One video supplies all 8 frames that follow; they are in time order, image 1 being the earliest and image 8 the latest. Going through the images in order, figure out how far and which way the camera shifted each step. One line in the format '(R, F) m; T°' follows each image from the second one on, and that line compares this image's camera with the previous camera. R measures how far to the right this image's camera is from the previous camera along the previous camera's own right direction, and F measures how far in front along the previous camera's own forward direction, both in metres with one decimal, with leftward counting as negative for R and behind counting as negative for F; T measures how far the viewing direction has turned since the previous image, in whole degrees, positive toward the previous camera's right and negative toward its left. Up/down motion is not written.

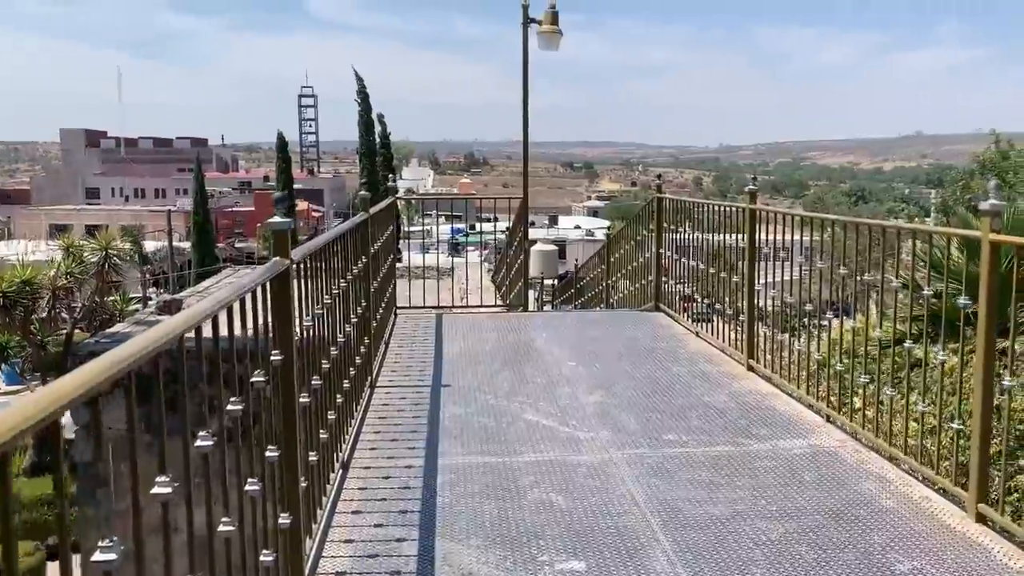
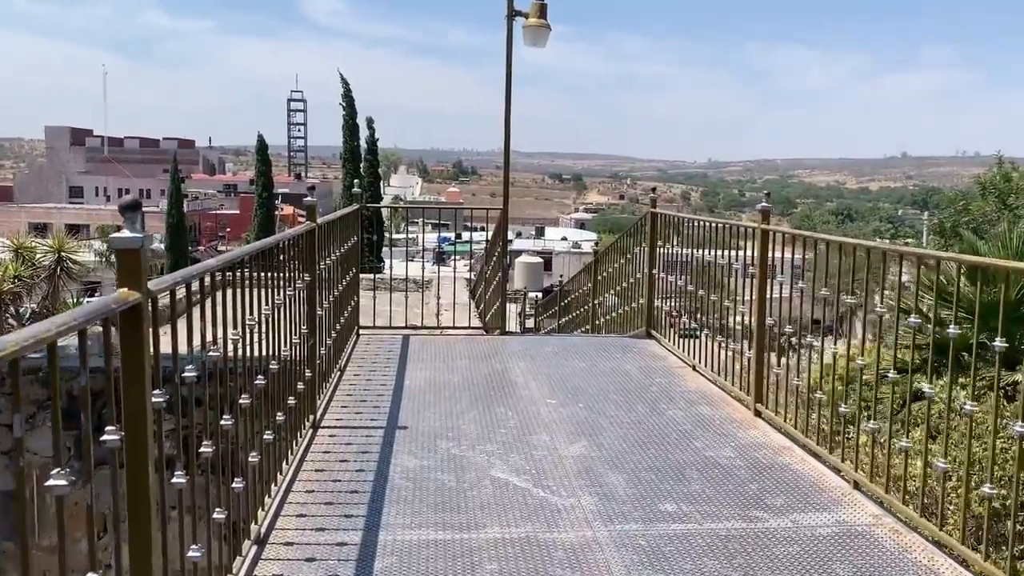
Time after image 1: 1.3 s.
(+0.1, +0.6) m; +1°
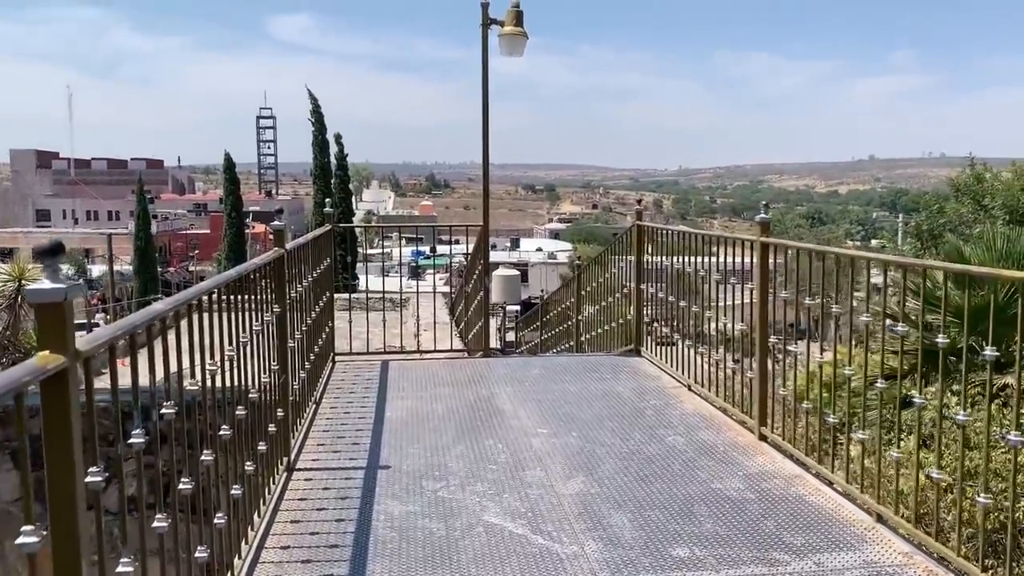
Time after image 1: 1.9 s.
(0.0, +0.3) m; +2°
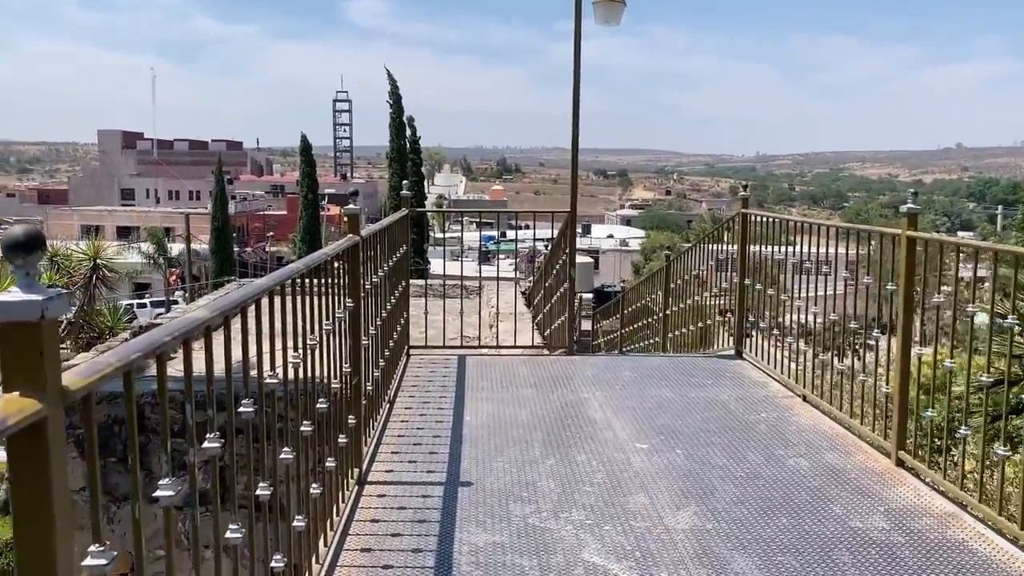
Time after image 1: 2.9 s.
(-0.1, +0.4) m; -4°
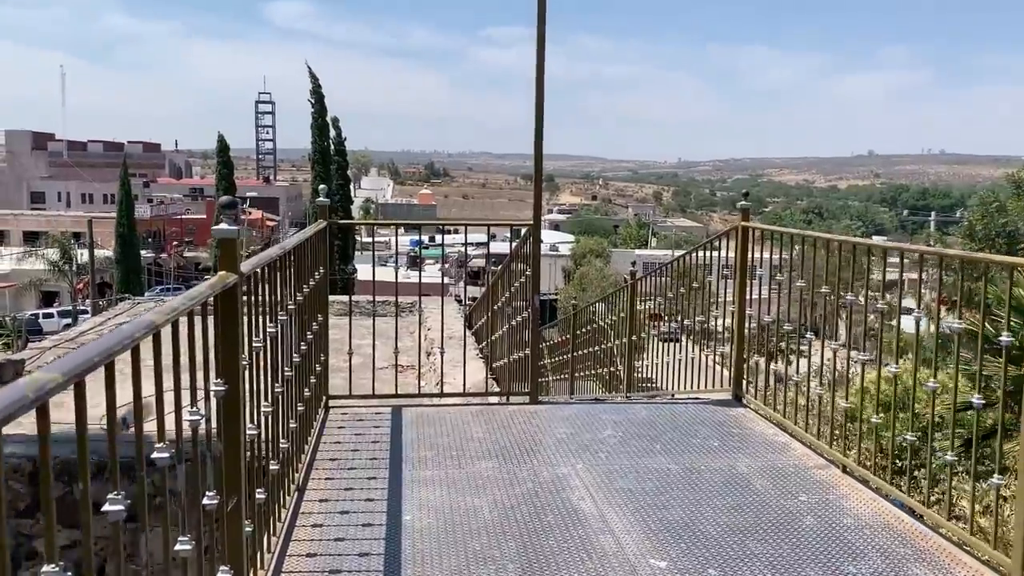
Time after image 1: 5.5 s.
(-0.1, +1.1) m; +5°
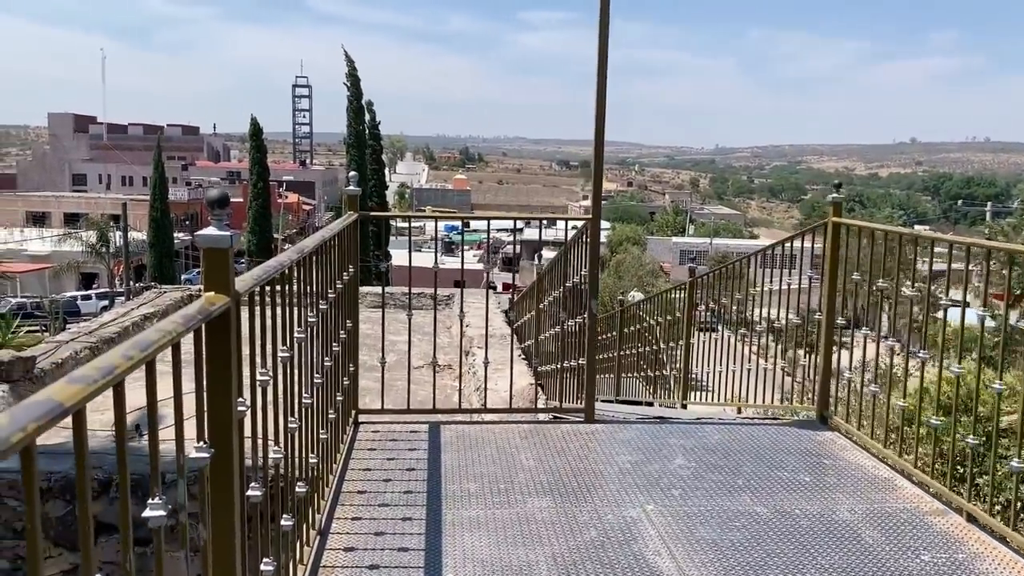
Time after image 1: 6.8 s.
(-0.1, +0.5) m; -2°
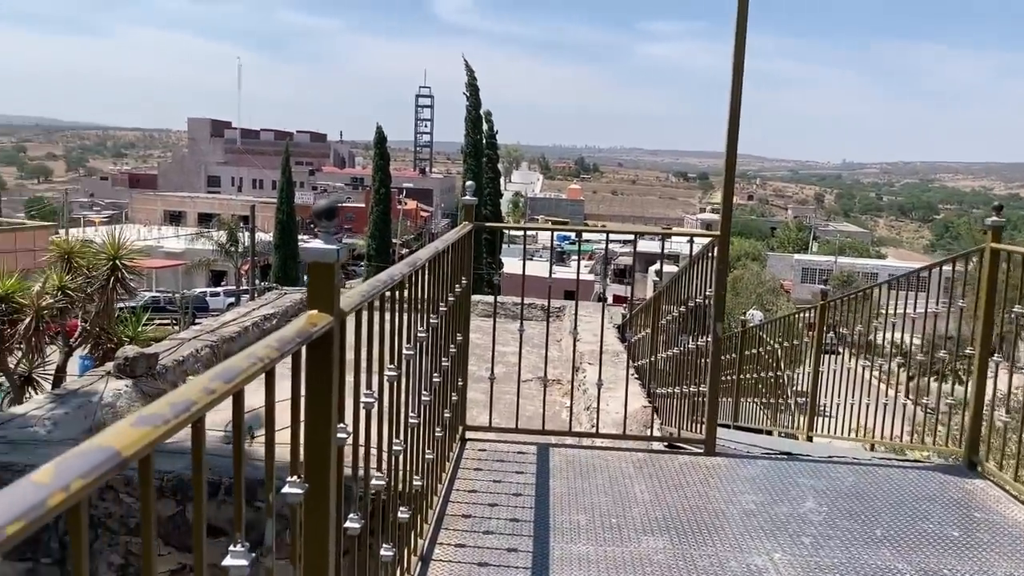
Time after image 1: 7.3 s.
(0.0, +0.2) m; -7°
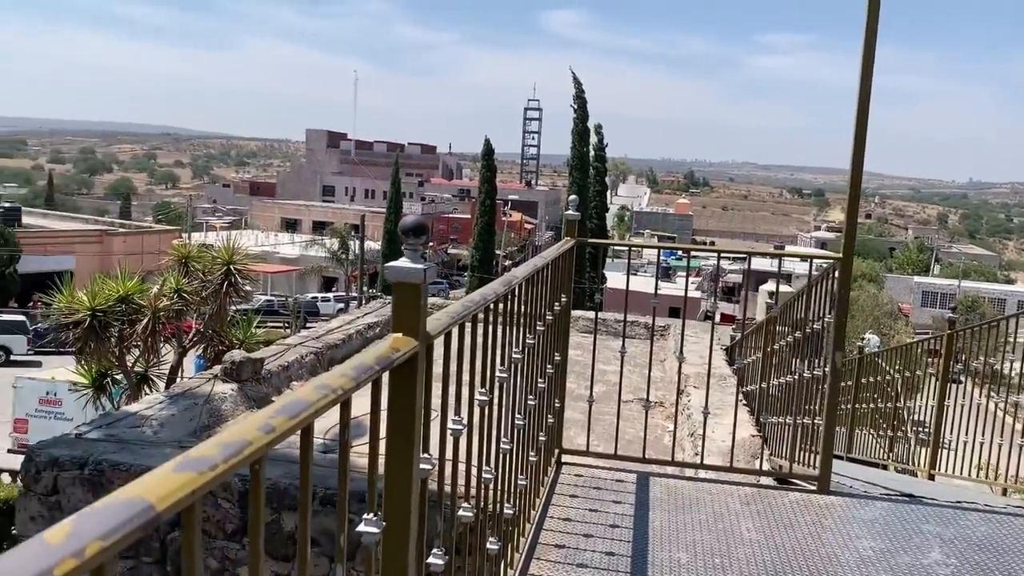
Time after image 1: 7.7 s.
(0.0, +0.1) m; -7°
